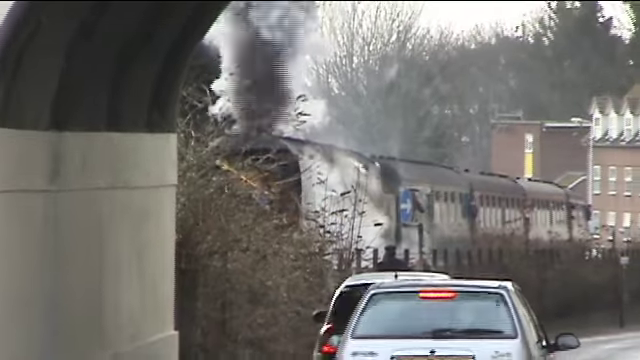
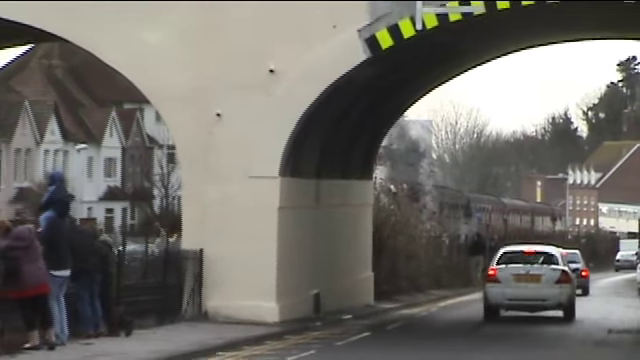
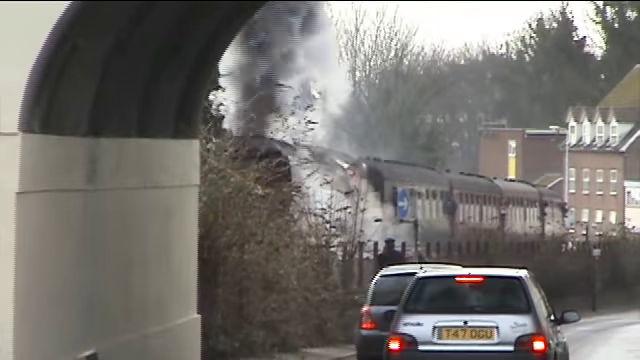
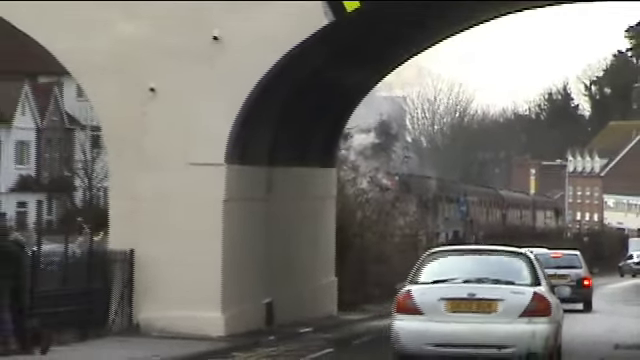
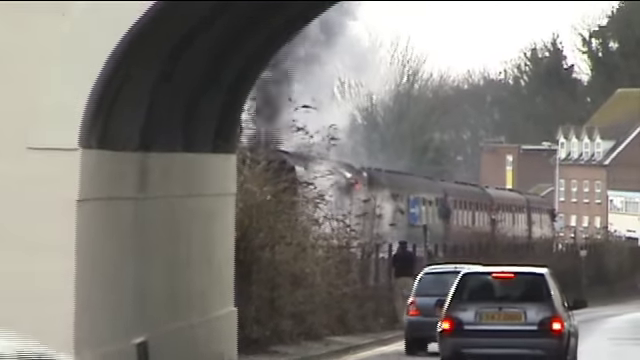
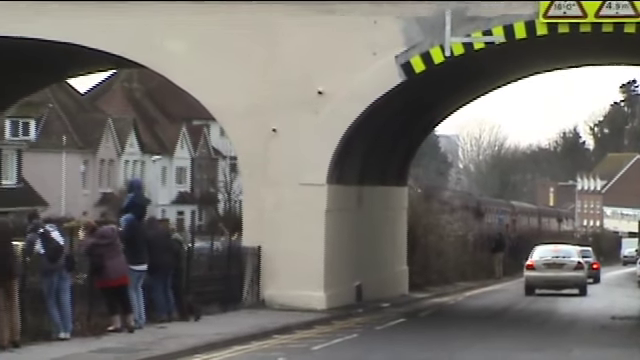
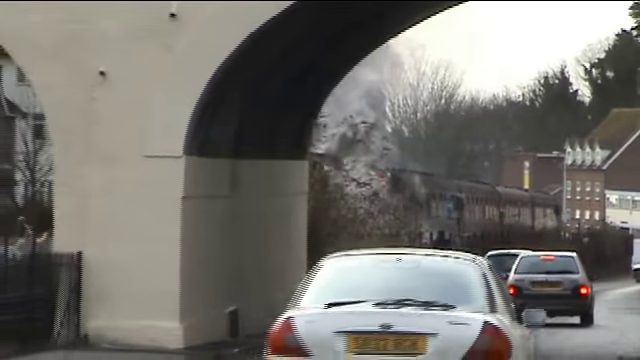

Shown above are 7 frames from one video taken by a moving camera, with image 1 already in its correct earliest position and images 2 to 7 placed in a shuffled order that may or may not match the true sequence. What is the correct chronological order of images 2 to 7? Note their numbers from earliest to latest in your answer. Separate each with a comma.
3, 5, 7, 4, 2, 6
